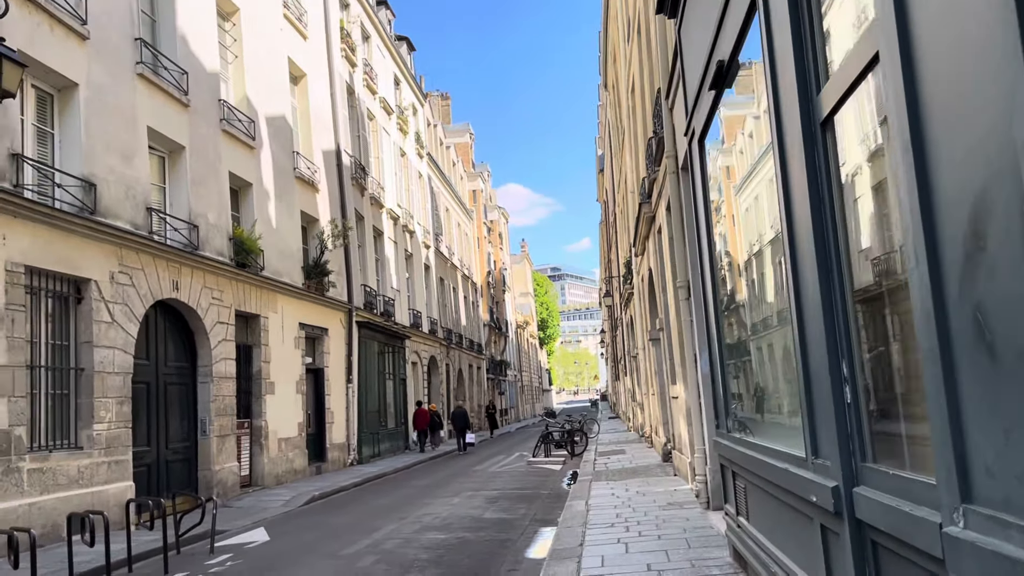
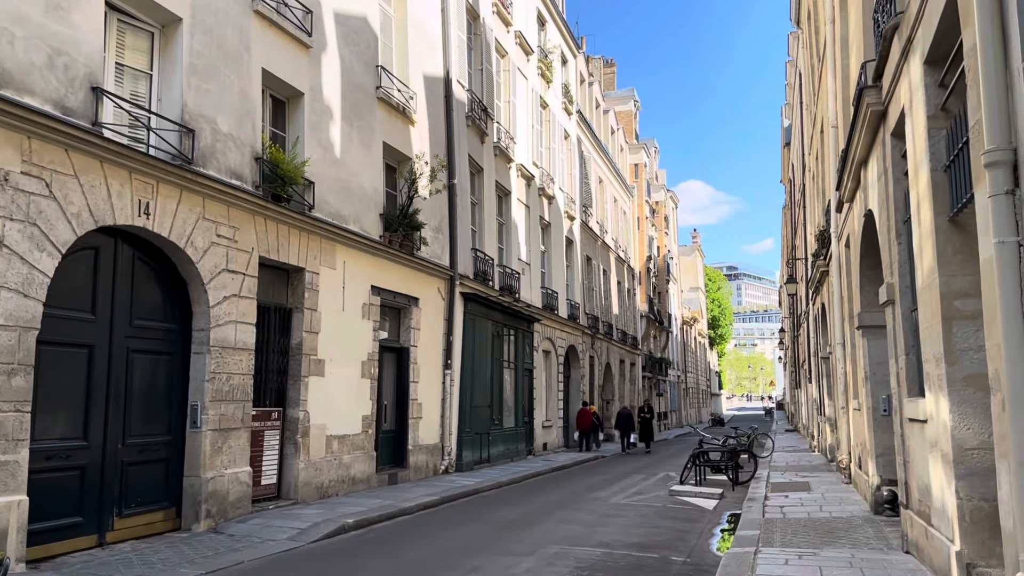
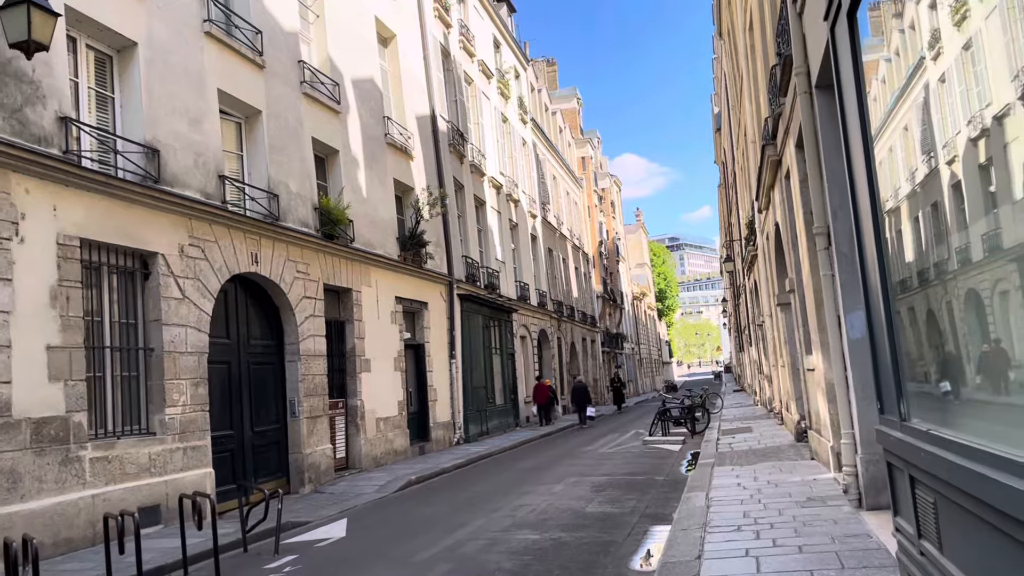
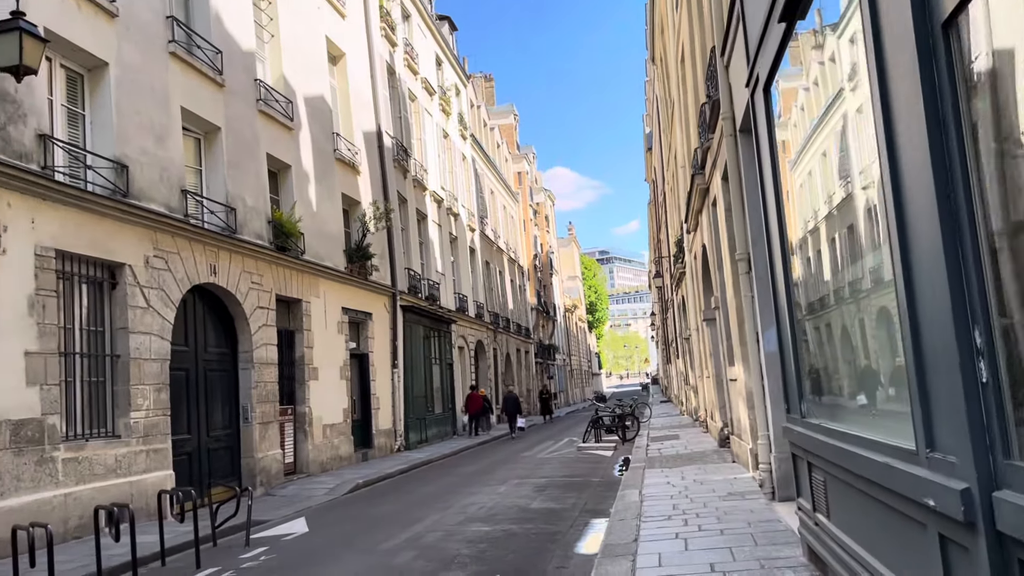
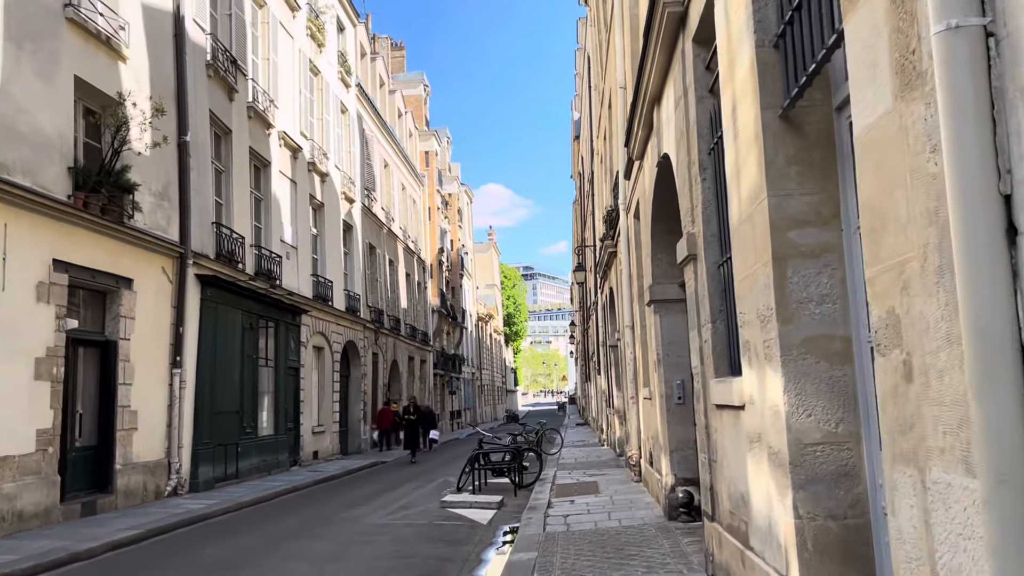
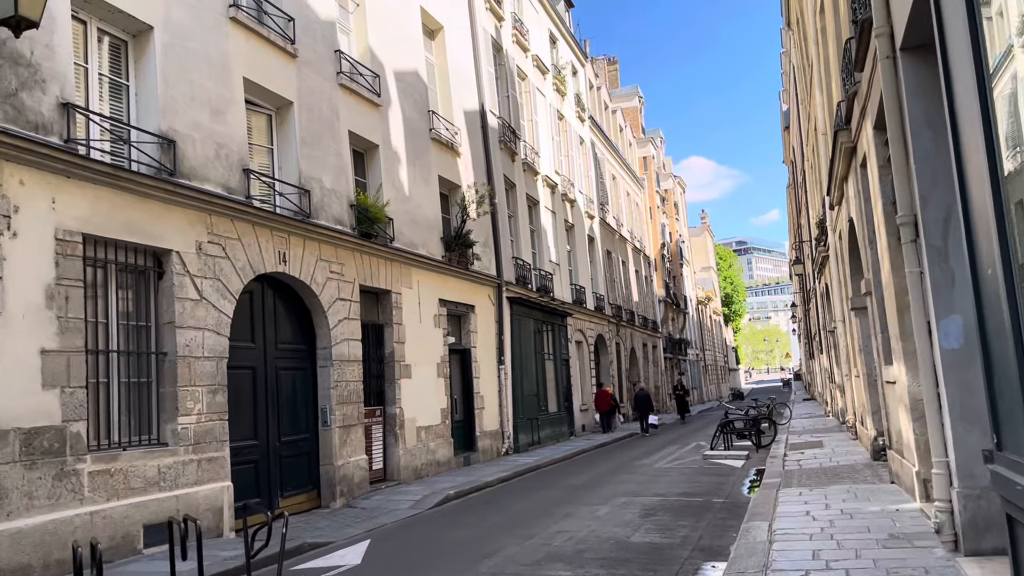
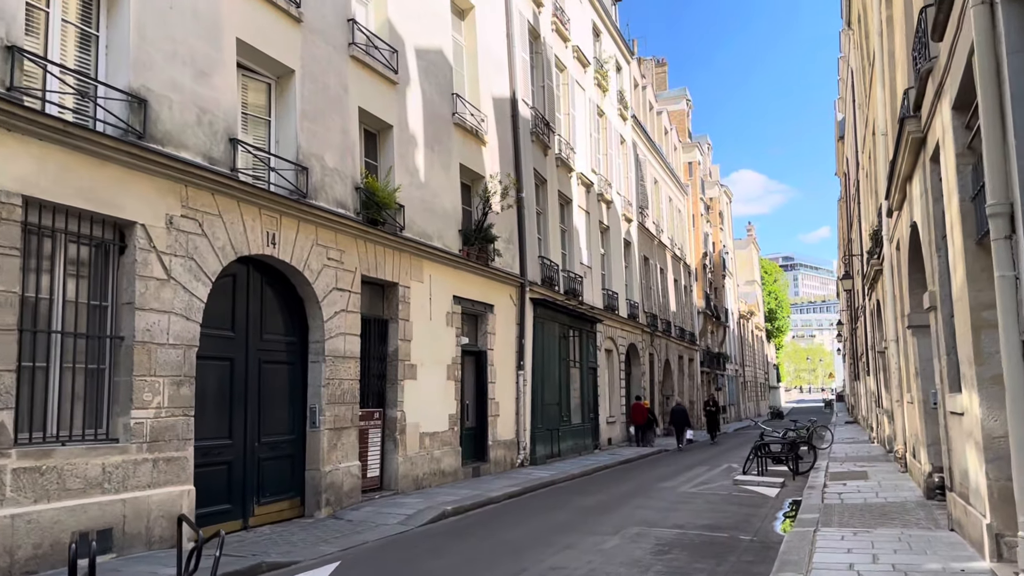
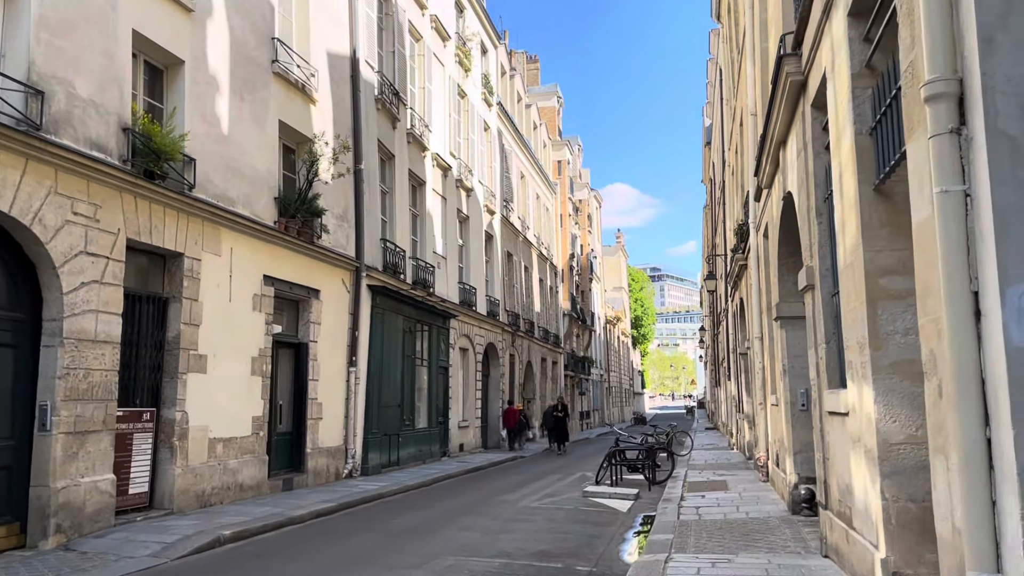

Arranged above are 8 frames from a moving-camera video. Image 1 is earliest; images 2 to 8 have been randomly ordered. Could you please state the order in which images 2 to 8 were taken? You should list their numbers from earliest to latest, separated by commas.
4, 3, 6, 7, 2, 8, 5
